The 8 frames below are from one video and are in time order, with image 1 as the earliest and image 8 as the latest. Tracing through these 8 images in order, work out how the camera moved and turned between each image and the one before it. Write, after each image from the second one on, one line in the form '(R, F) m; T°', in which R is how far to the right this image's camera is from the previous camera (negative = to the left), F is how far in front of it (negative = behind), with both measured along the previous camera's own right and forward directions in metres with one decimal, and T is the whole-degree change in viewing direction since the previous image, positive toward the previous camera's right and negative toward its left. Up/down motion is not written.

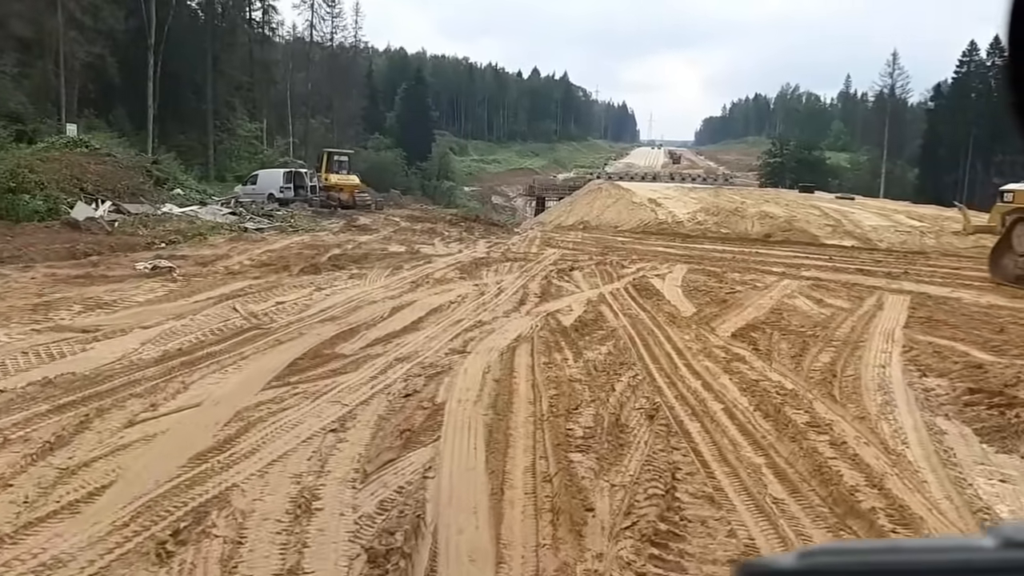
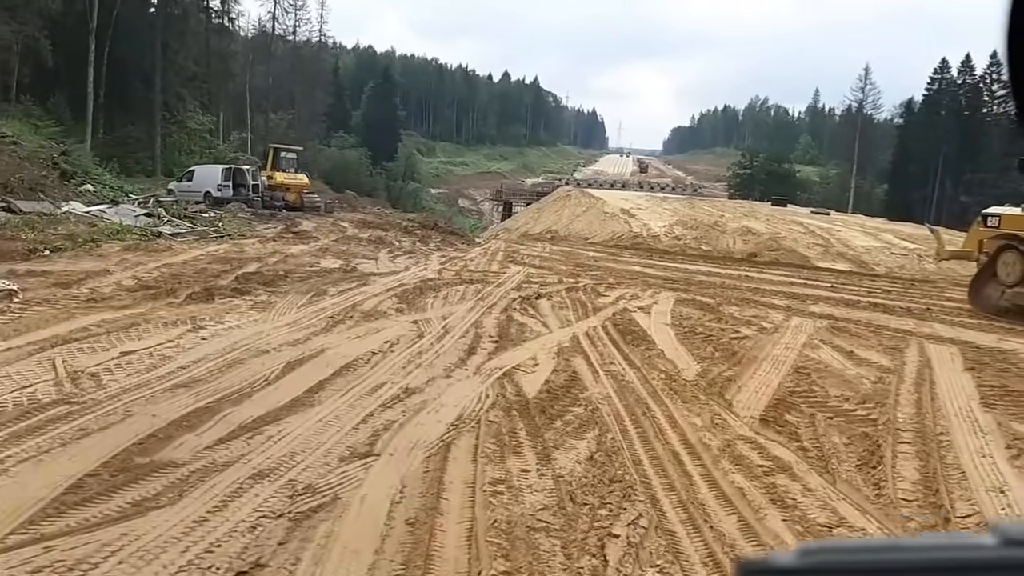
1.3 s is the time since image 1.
(+0.2, +2.6) m; +2°
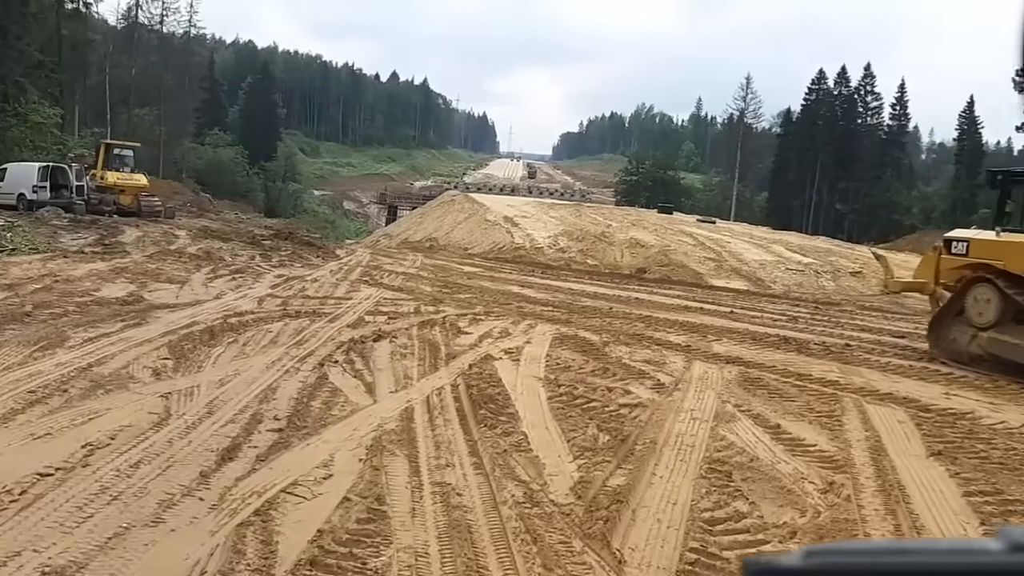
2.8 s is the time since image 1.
(+0.6, +2.7) m; +7°
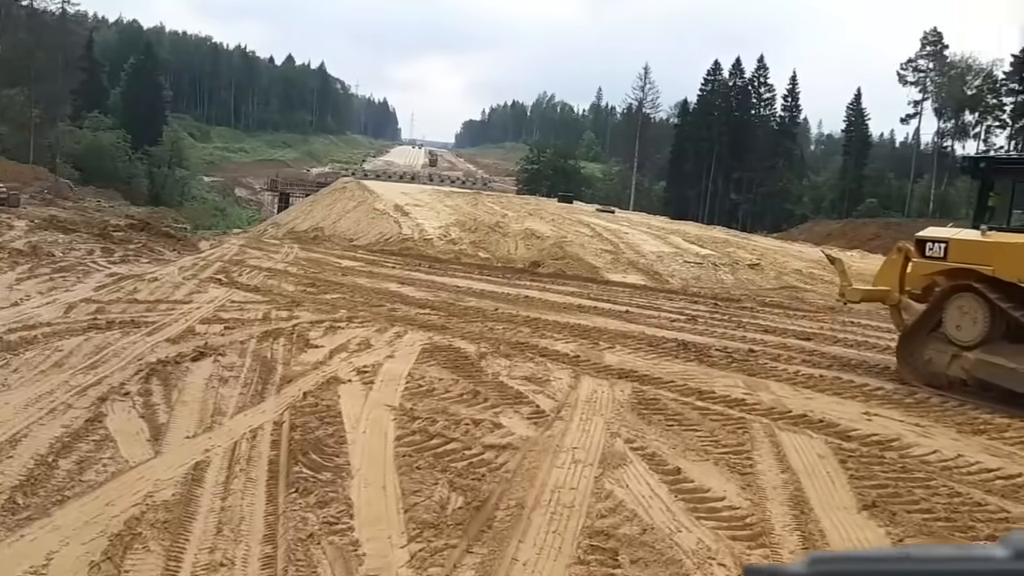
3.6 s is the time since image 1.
(+0.4, +1.5) m; +6°
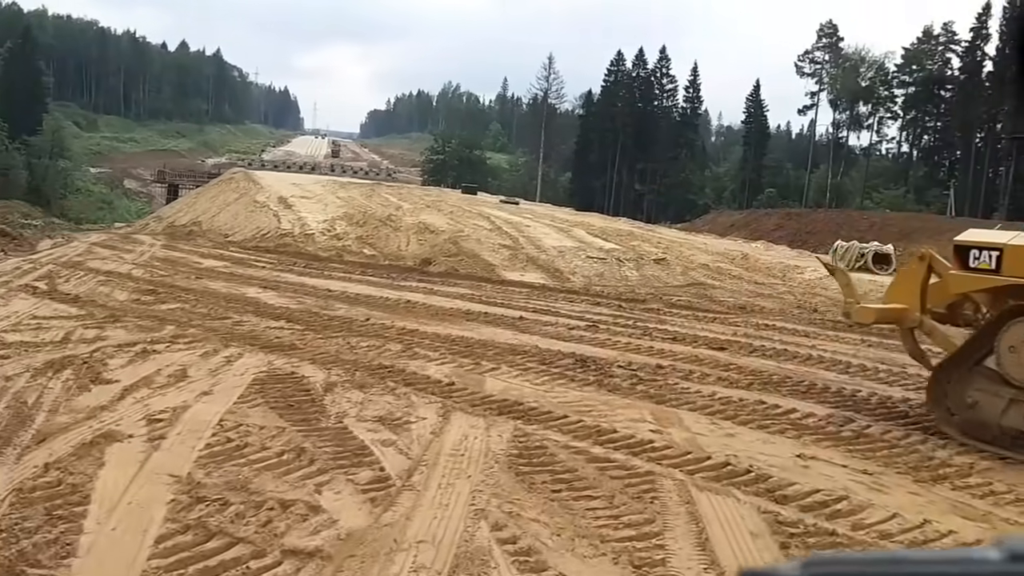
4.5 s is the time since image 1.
(+0.4, +1.7) m; +6°
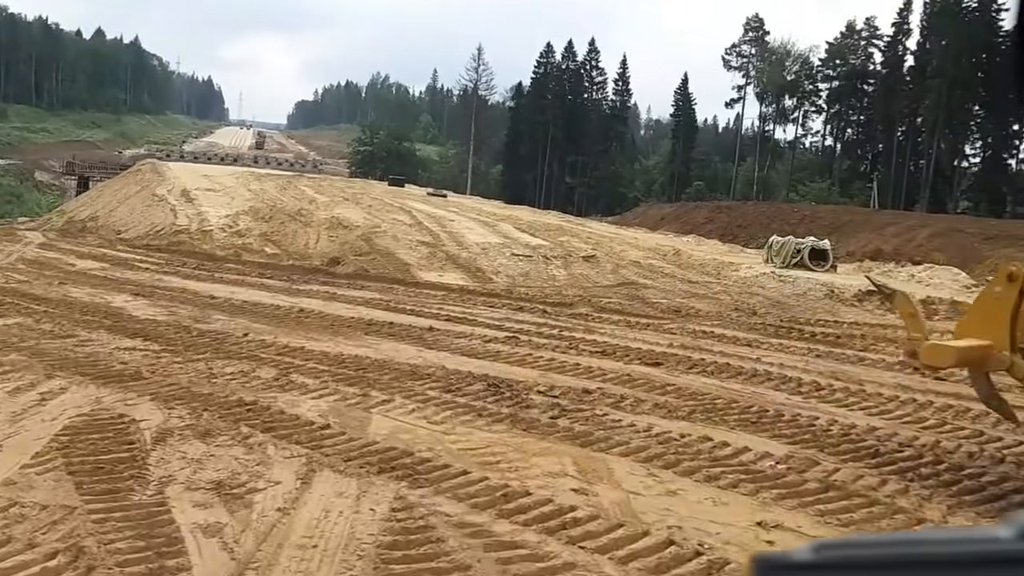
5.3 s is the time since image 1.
(+0.3, +1.5) m; +4°
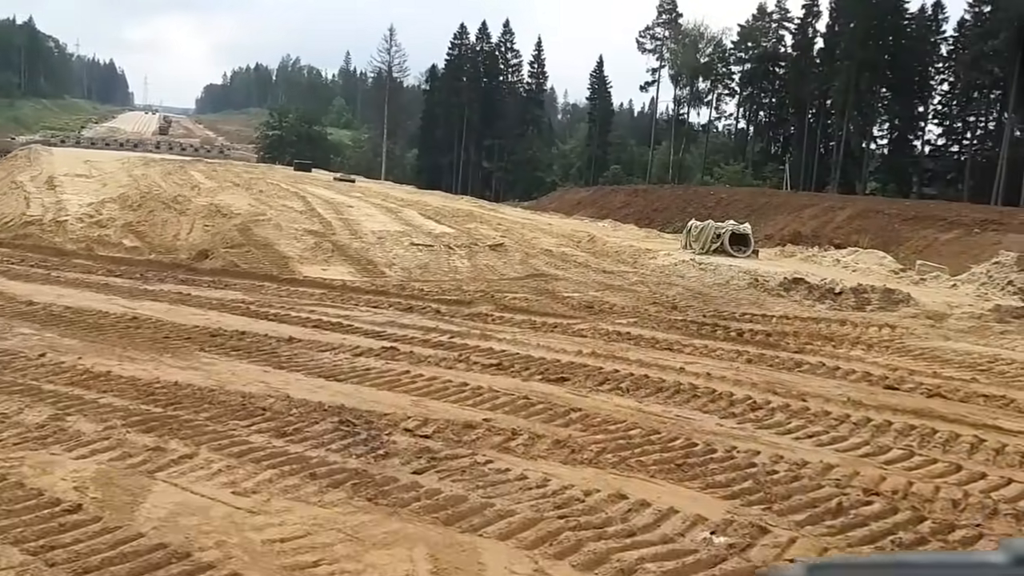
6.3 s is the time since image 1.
(+0.4, +1.7) m; +5°
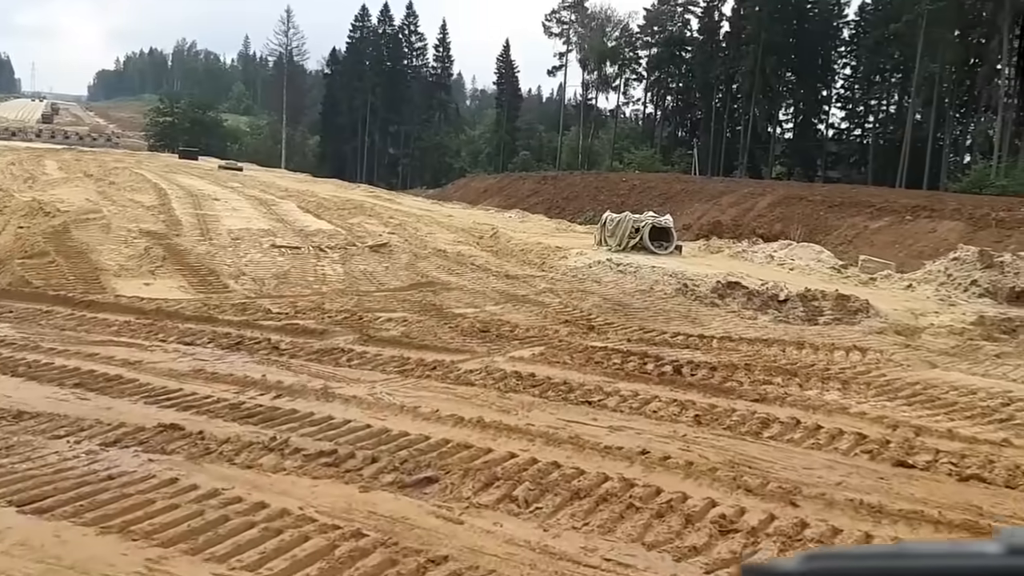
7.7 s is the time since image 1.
(+0.4, +2.7) m; +5°
